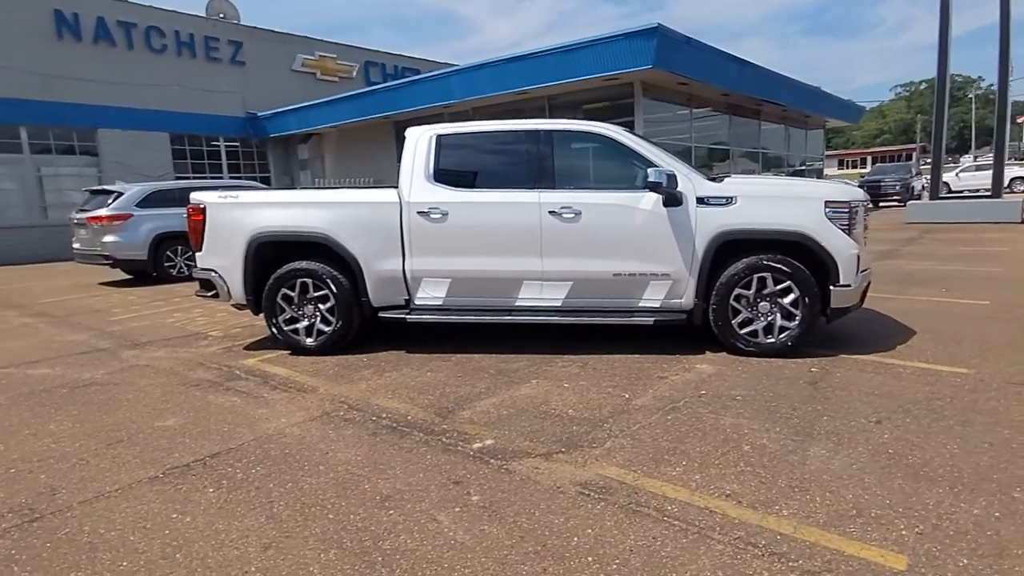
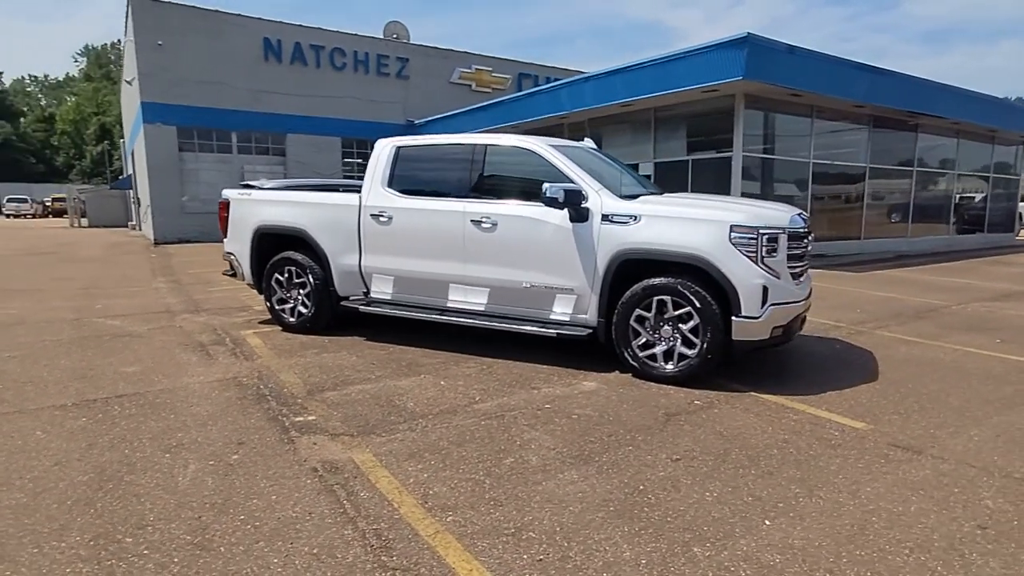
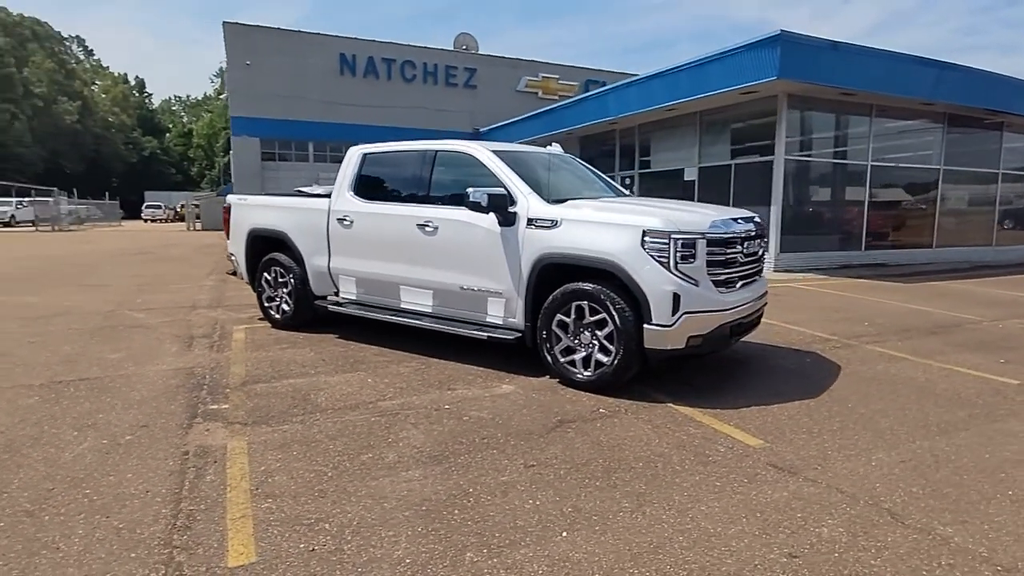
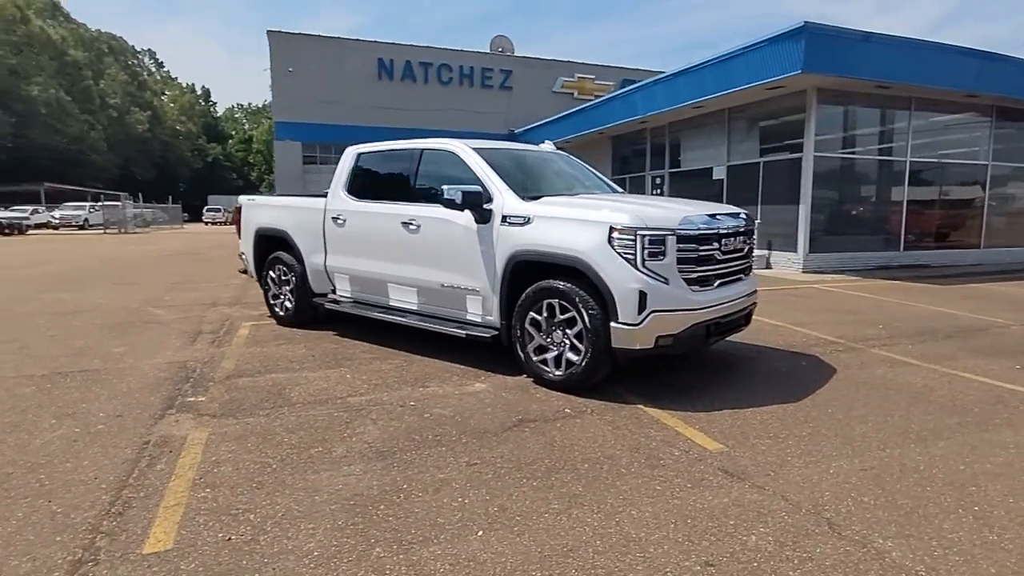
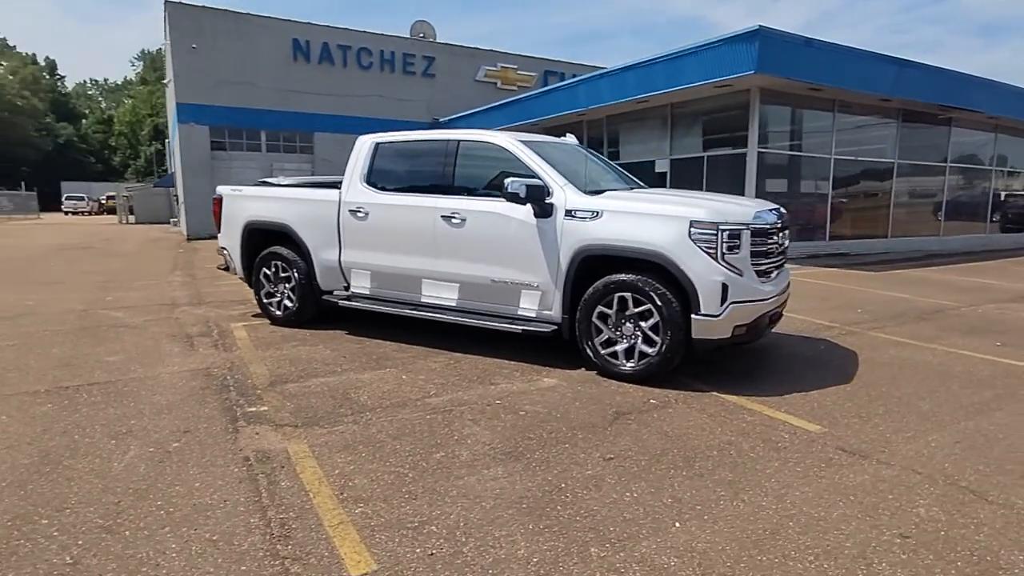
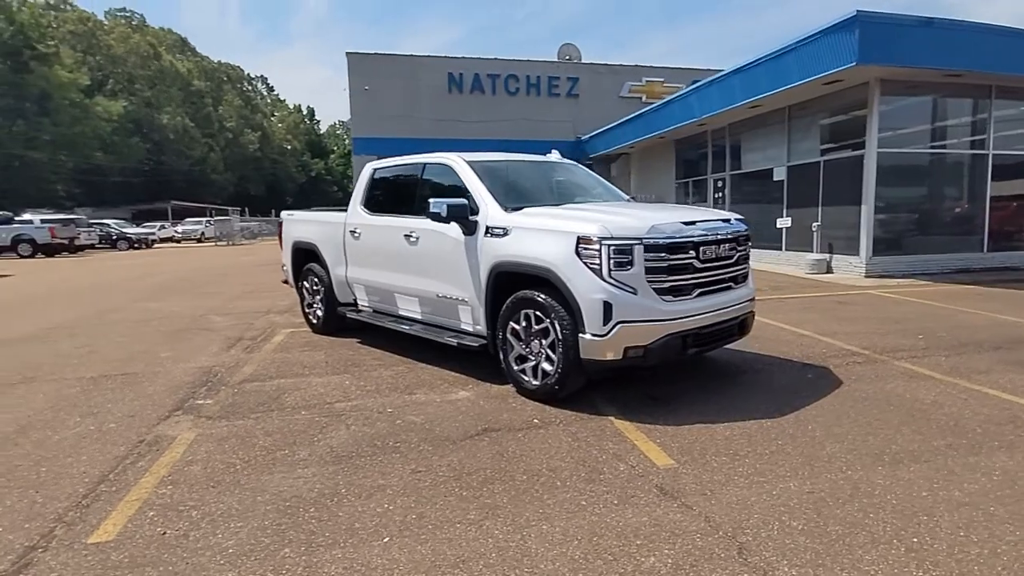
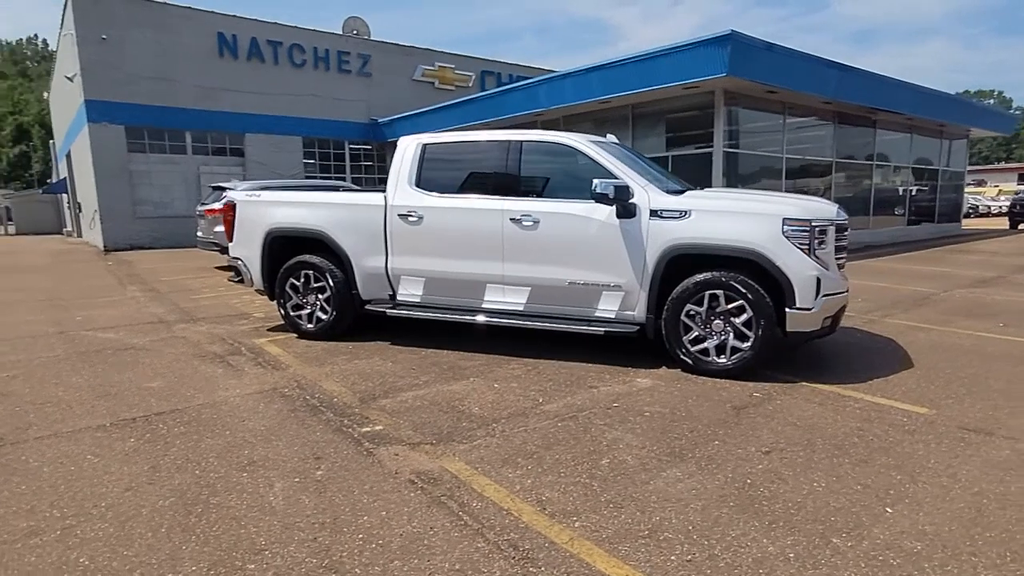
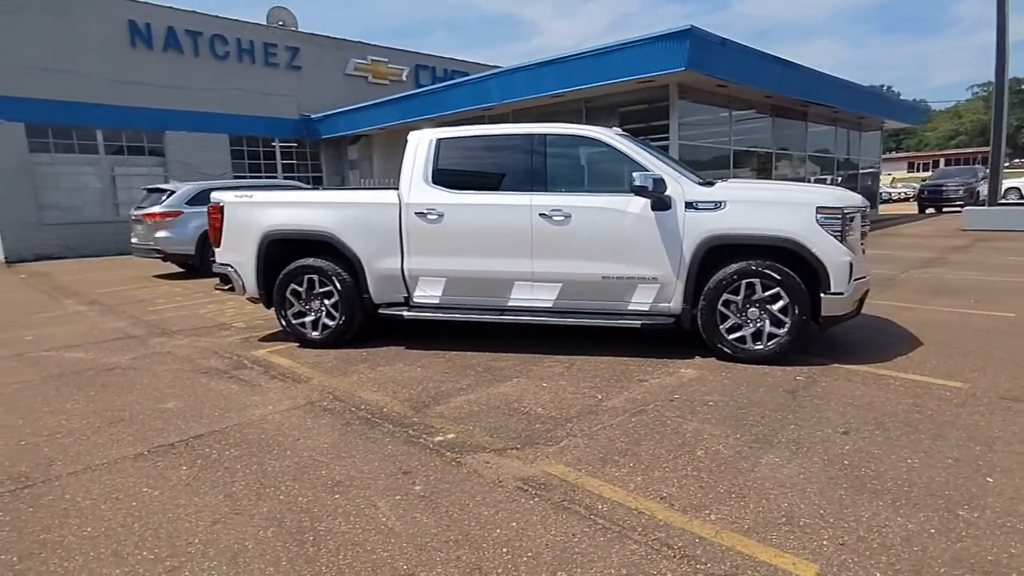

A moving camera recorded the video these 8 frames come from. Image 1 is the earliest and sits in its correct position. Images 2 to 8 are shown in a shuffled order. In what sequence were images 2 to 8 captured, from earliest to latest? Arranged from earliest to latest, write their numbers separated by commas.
8, 7, 2, 5, 3, 4, 6
